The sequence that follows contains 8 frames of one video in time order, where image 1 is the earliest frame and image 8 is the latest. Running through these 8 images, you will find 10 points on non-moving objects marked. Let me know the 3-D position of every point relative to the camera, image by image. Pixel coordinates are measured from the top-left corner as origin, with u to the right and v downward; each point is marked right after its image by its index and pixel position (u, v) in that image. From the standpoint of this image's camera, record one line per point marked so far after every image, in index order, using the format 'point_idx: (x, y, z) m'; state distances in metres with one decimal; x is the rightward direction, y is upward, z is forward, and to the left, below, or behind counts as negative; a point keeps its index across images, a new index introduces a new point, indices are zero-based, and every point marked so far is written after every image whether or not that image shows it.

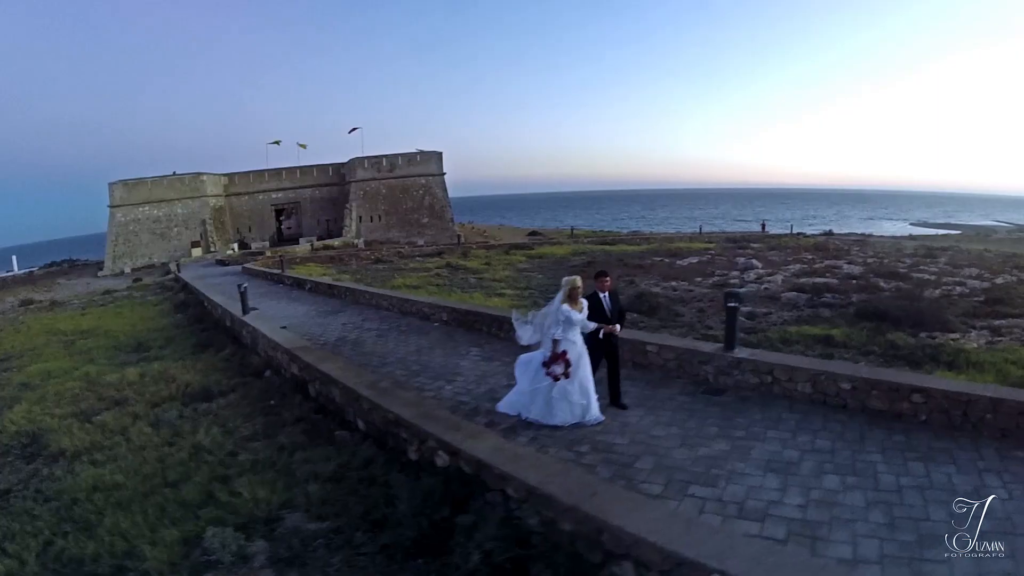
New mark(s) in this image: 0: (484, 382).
0: (-0.3, -1.0, +6.0) m
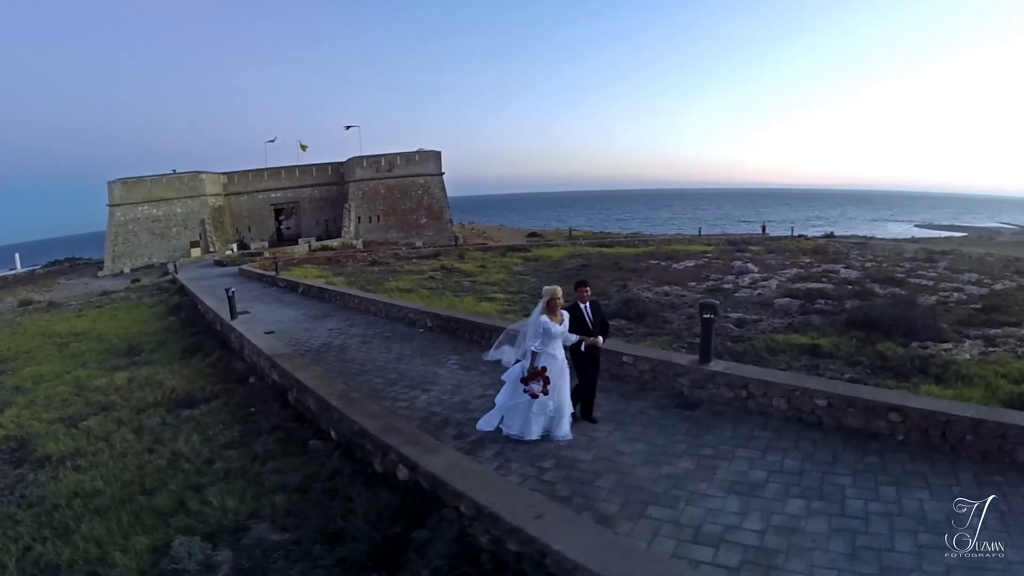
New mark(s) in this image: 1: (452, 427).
0: (-0.6, -1.2, +5.9) m
1: (-0.6, -1.3, +5.1) m
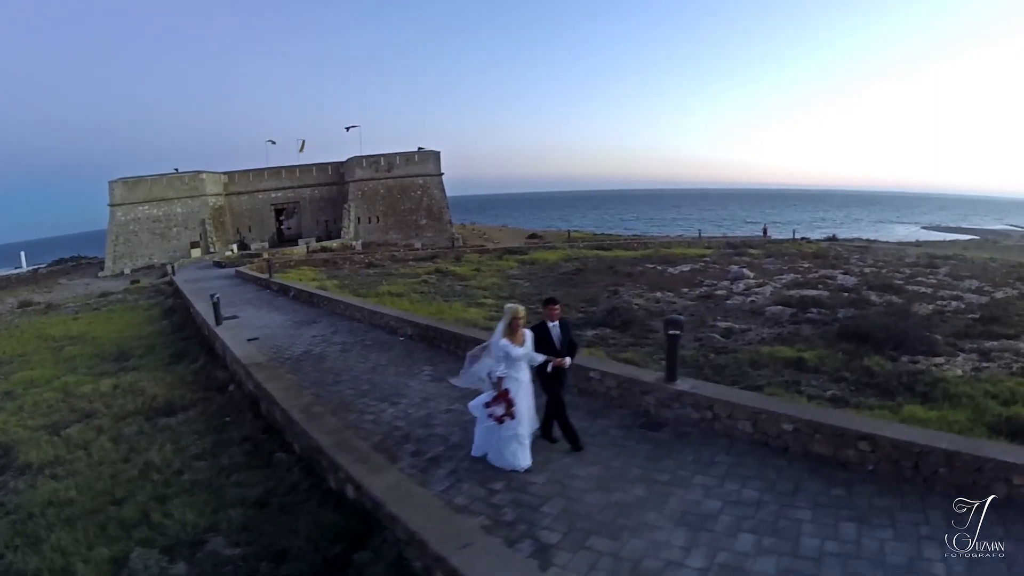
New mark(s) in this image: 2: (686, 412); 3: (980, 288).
0: (-0.9, -1.3, +5.9) m
1: (-1.0, -1.5, +5.1) m
2: (+1.6, -1.2, +5.0) m
3: (+12.4, 0.0, +14.4) m
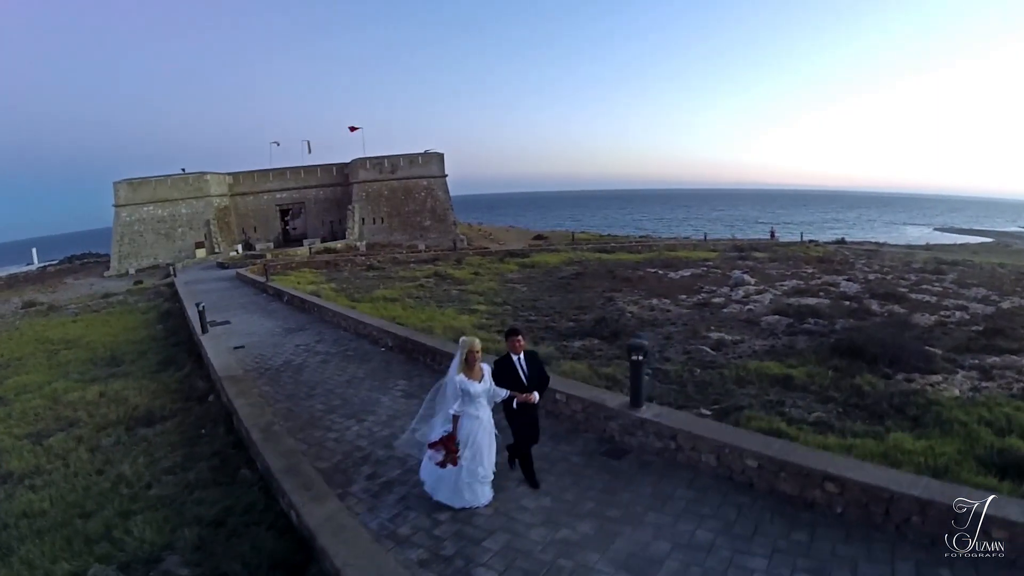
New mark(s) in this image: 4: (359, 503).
0: (-1.3, -1.5, +5.8) m
1: (-1.3, -1.6, +5.0) m
2: (+1.2, -1.4, +4.8) m
3: (+12.2, -0.2, +14.0) m
4: (-1.3, -1.7, +4.4) m
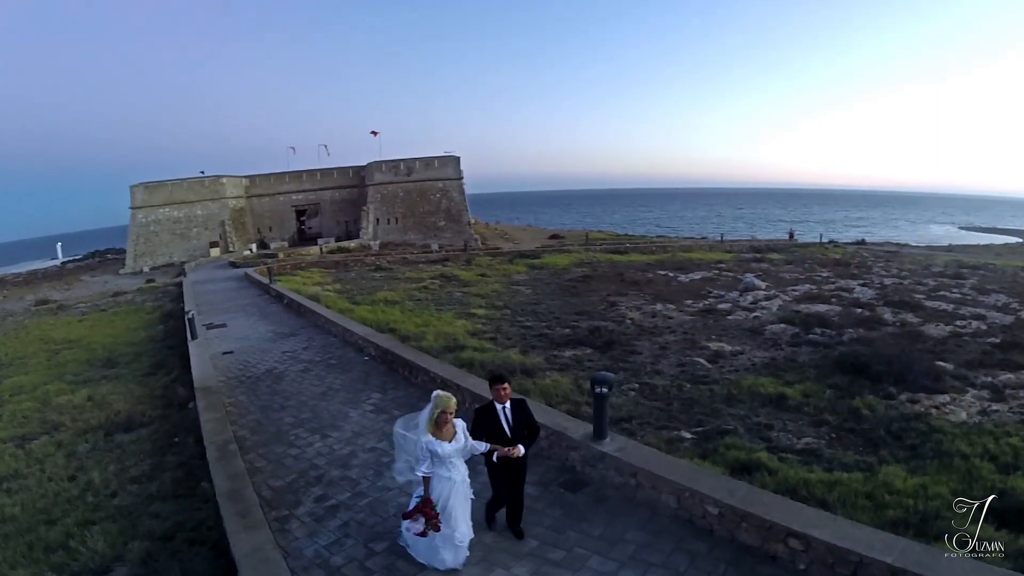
0: (-1.6, -1.6, +5.6) m
1: (-1.7, -1.8, +4.8) m
2: (+0.8, -1.5, +4.5) m
3: (+12.2, -0.4, +13.2) m
4: (-1.7, -1.9, +4.3) m
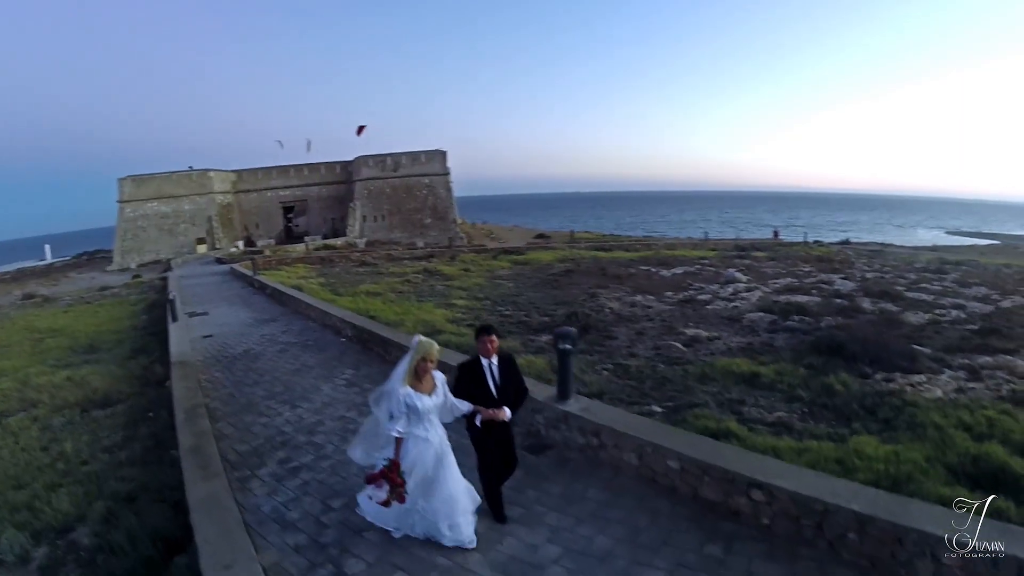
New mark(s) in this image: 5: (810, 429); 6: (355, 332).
0: (-2.0, -1.3, +5.6) m
1: (-2.0, -1.5, +4.9) m
2: (+0.5, -1.2, +4.6) m
3: (+11.7, -0.2, +13.6) m
4: (-2.0, -1.6, +4.3) m
5: (+3.0, -1.4, +5.6) m
6: (-2.4, -0.7, +8.4) m
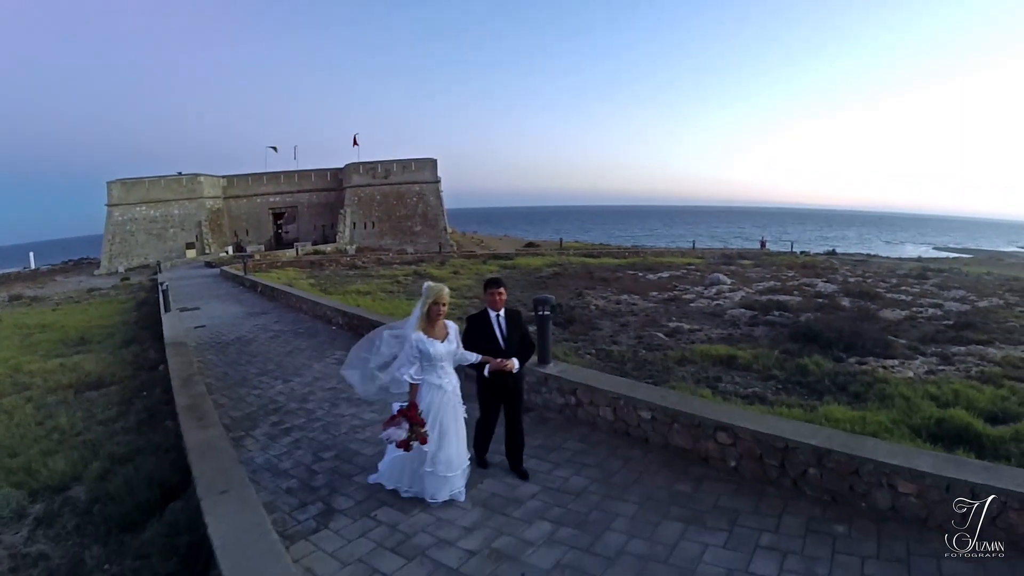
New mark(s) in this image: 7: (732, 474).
0: (-2.1, -1.1, +5.8) m
1: (-2.2, -1.2, +5.0) m
2: (+0.4, -1.0, +4.9) m
3: (+11.4, -0.3, +14.0) m
4: (-2.1, -1.3, +4.5) m
5: (+2.8, -1.2, +5.9) m
6: (-2.6, -0.5, +8.6) m
7: (+1.5, -1.3, +3.7) m
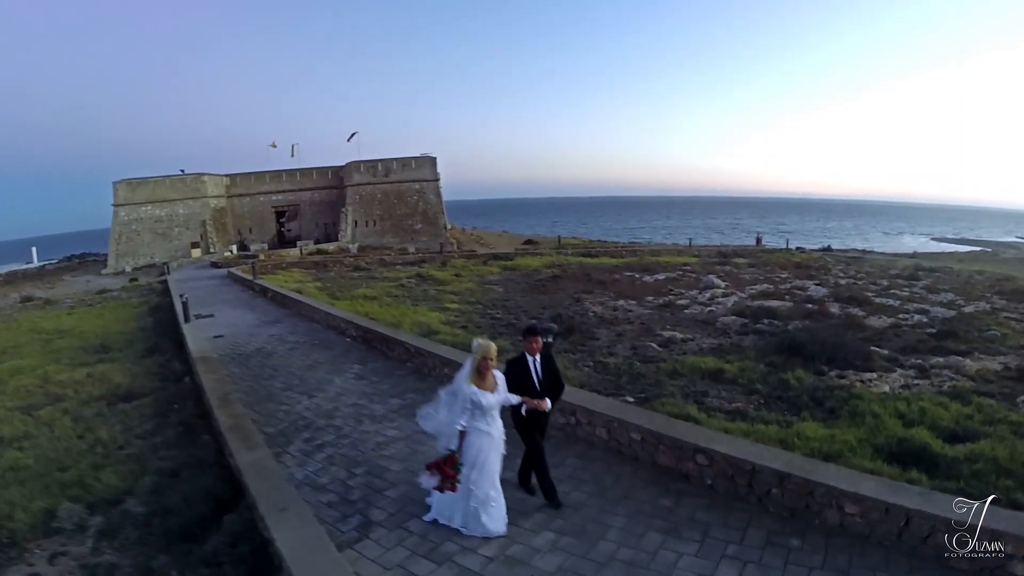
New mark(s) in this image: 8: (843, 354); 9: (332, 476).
0: (-2.1, -1.4, +6.4) m
1: (-2.1, -1.5, +5.6) m
2: (+0.4, -1.3, +5.5) m
3: (+11.5, -0.4, +14.6) m
4: (-2.1, -1.6, +5.1) m
5: (+2.9, -1.5, +6.5) m
6: (-2.6, -0.7, +9.2) m
7: (+1.6, -1.6, +4.3) m
8: (+5.5, -1.1, +9.1) m
9: (-1.5, -1.6, +4.7) m
